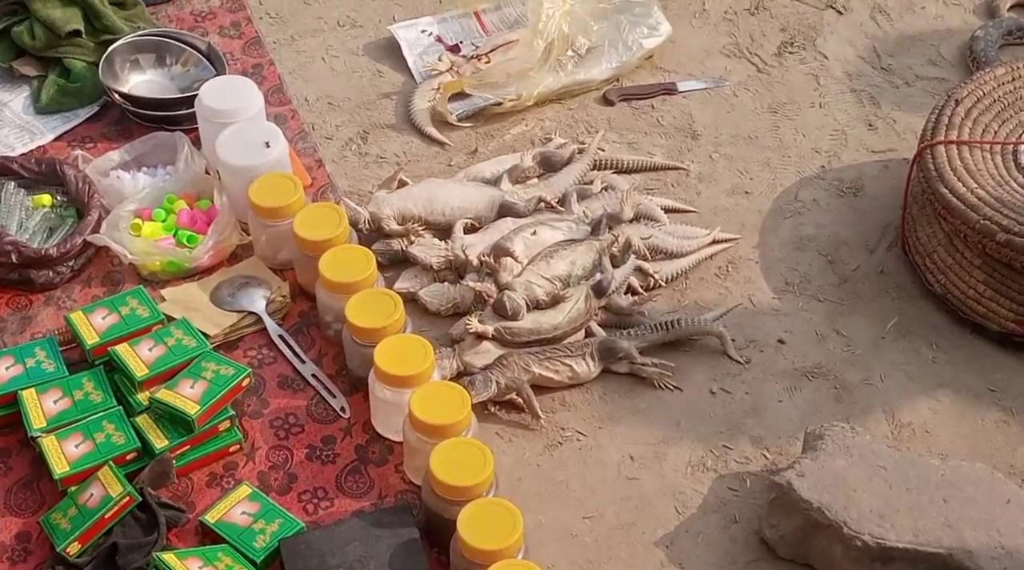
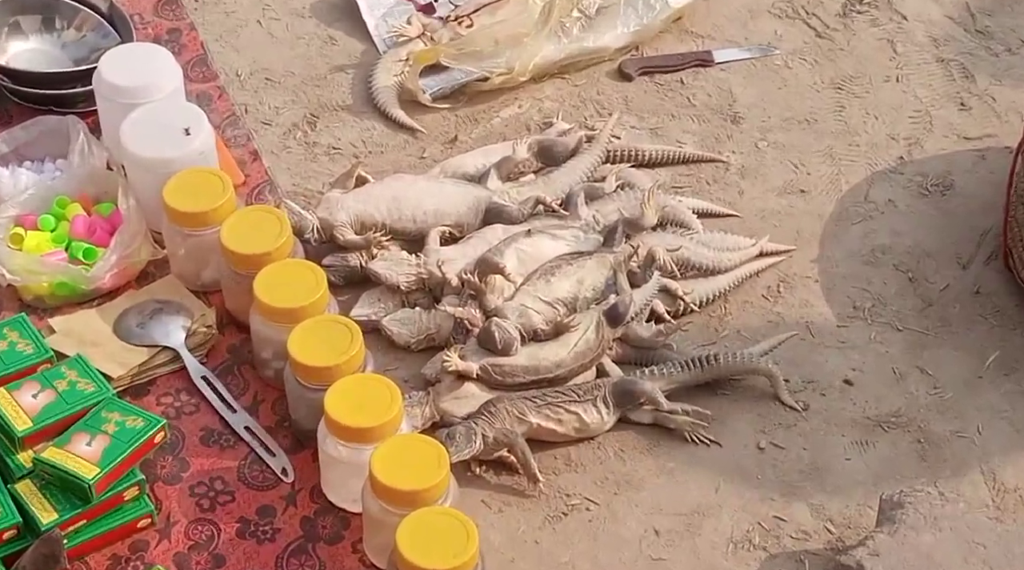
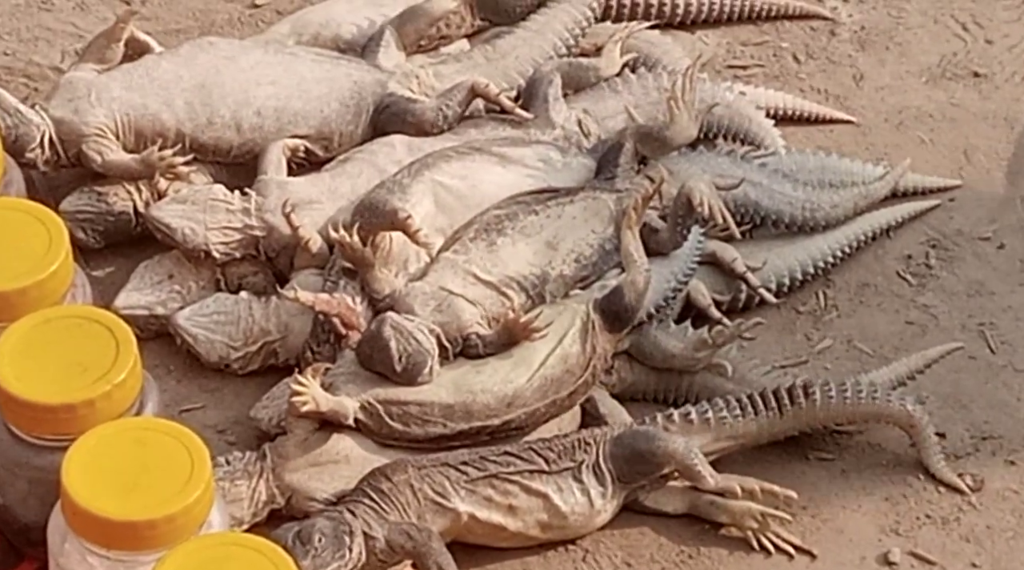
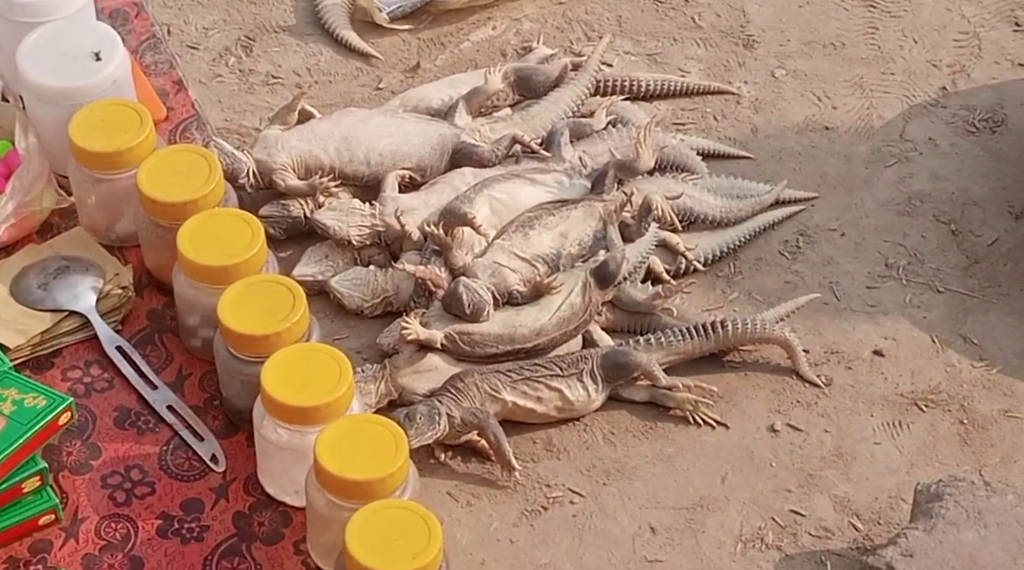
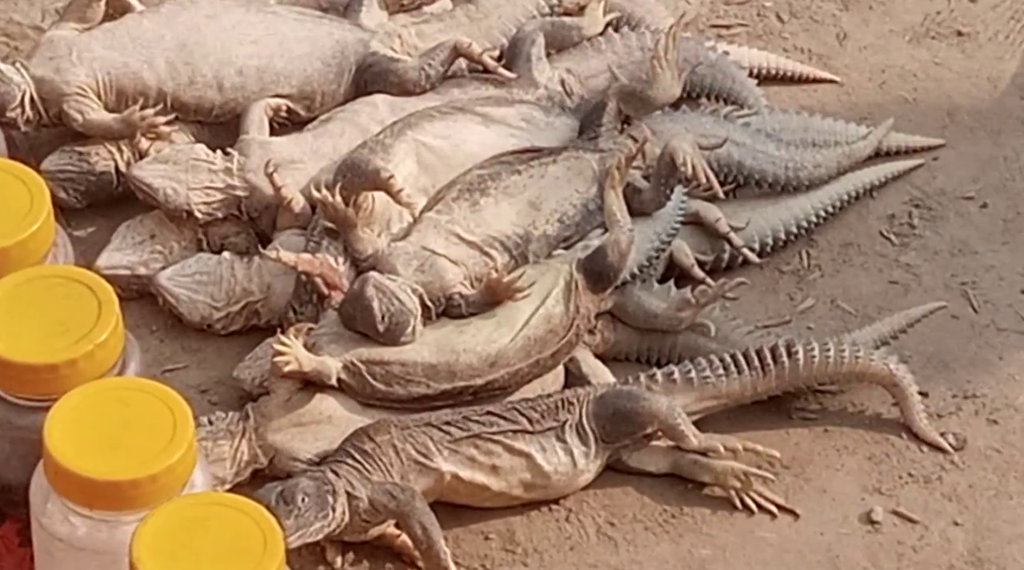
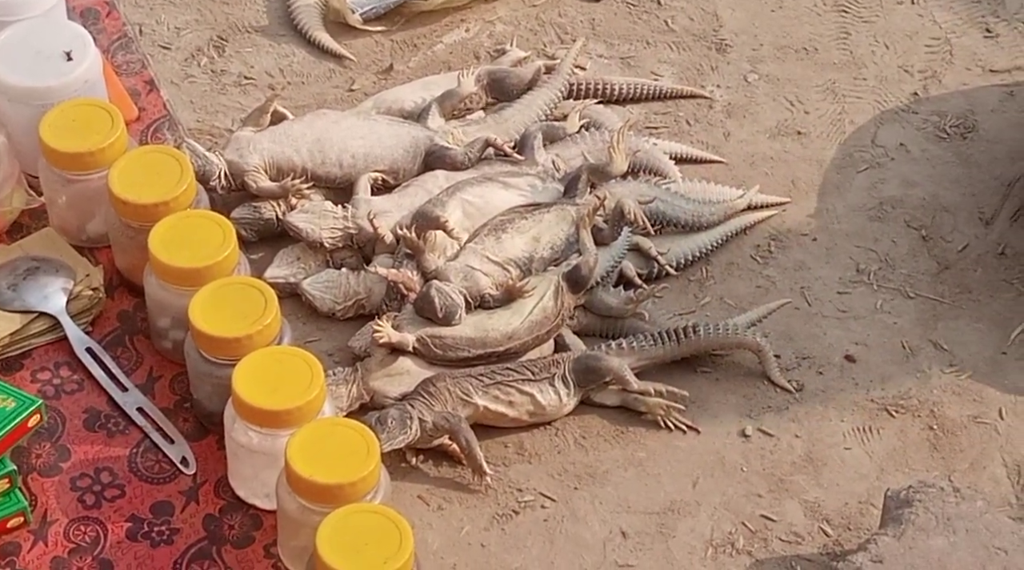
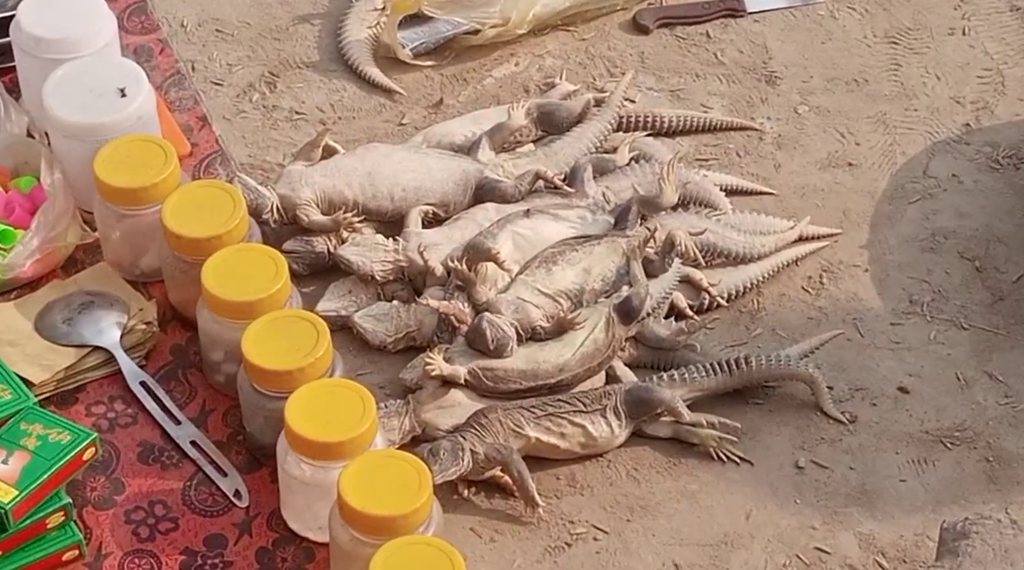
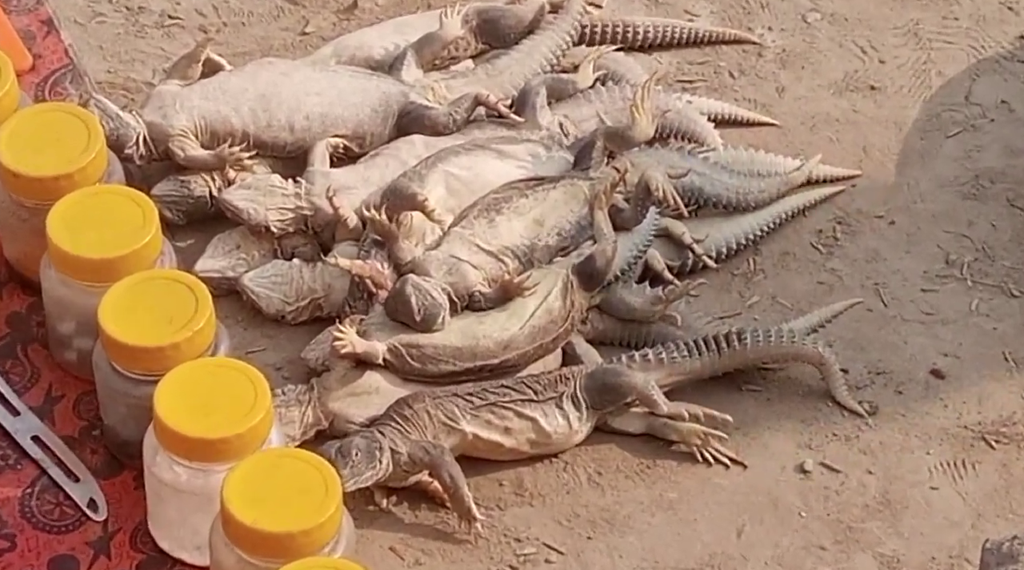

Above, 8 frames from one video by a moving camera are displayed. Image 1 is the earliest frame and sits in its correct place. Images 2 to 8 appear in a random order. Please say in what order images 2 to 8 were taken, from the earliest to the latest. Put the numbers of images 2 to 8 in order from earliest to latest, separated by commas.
2, 7, 4, 6, 8, 5, 3
